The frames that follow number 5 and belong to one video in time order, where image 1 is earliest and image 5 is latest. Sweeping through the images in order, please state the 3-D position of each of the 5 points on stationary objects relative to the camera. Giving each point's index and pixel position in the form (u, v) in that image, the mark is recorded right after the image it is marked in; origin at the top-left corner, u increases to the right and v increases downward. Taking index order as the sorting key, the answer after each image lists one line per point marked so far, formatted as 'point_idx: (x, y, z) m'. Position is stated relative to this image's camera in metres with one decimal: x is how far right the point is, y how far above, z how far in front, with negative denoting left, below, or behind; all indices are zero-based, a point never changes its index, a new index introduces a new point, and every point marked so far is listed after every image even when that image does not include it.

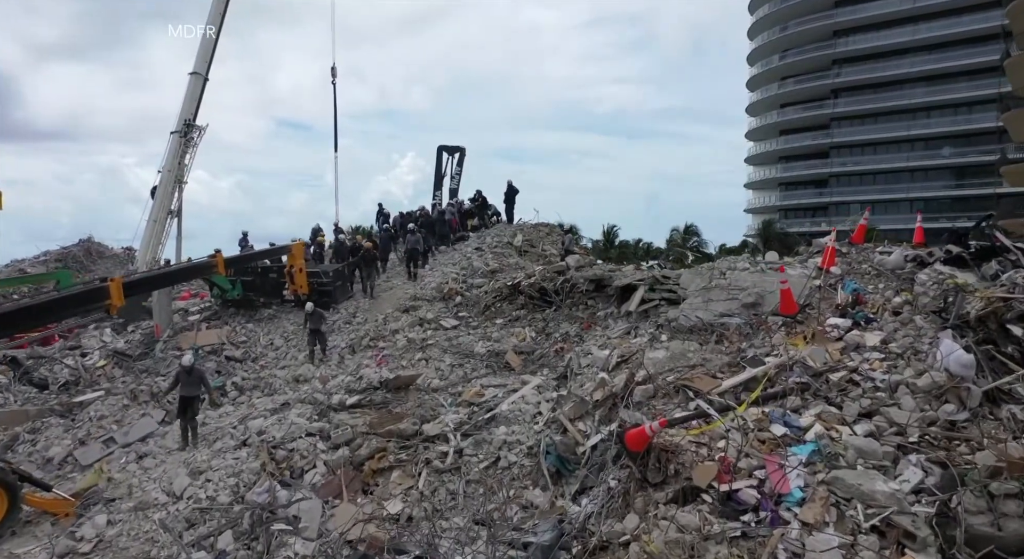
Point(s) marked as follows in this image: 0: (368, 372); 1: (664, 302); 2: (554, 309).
0: (-2.7, -1.8, +12.5) m
1: (+2.7, -0.4, +11.4) m
2: (+0.9, -0.6, +13.7) m
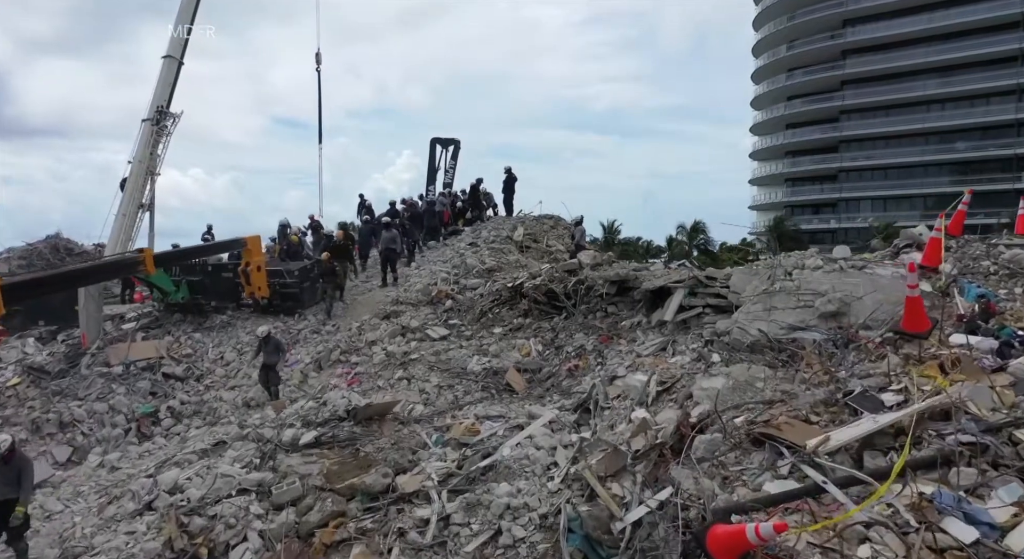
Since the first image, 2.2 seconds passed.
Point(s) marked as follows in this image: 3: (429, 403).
0: (-2.7, -1.8, +10.0) m
1: (+2.7, -0.4, +9.0) m
2: (+0.9, -0.7, +11.3) m
3: (-1.3, -1.9, +9.9) m
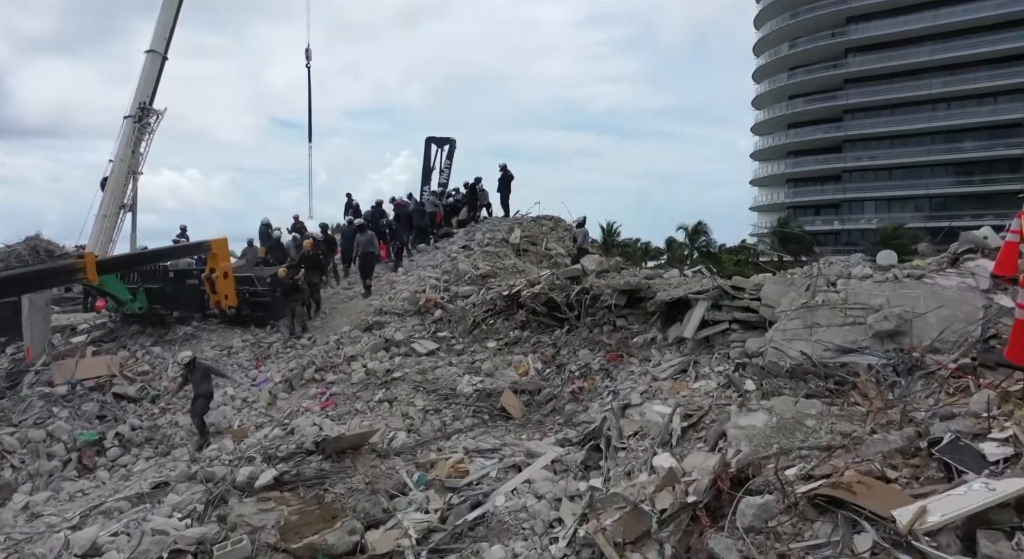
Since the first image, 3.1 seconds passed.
0: (-2.8, -2.0, +8.7) m
1: (+2.7, -0.6, +7.7) m
2: (+0.8, -0.8, +10.0) m
3: (-1.3, -2.0, +8.6) m
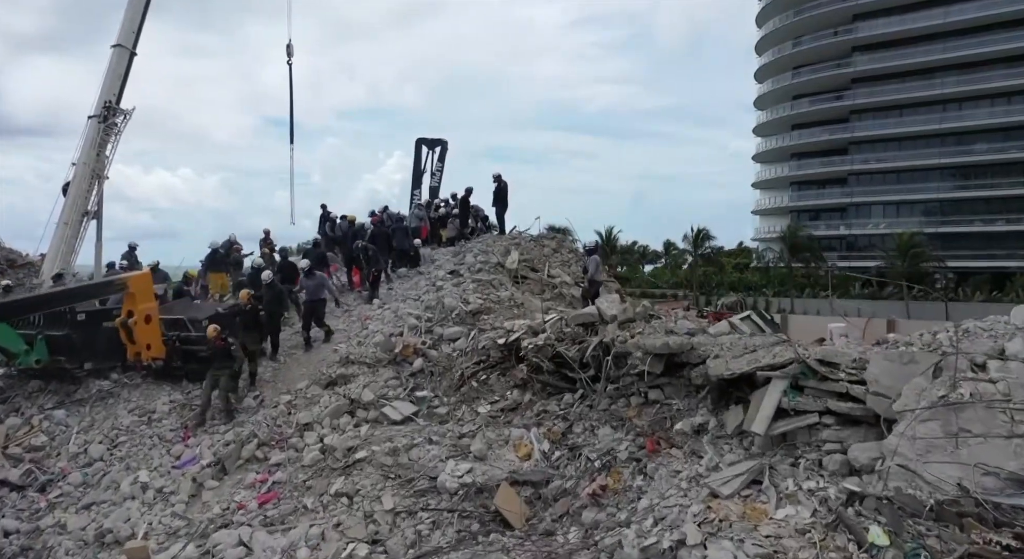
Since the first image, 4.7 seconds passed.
0: (-2.8, -2.6, +6.4) m
1: (+2.7, -1.2, +5.4) m
2: (+0.8, -1.4, +7.7) m
3: (-1.3, -2.6, +6.3) m
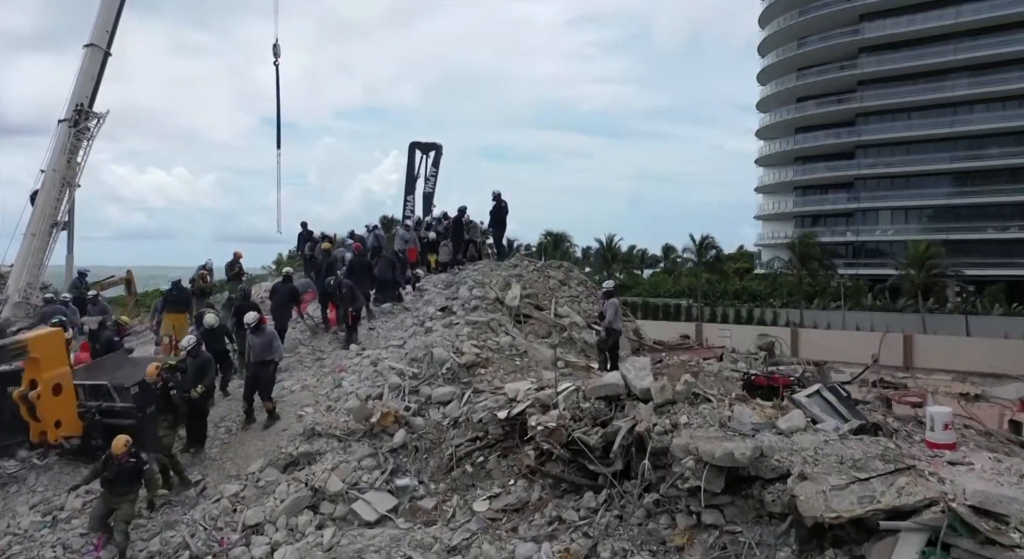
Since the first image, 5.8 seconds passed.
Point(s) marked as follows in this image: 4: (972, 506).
0: (-2.7, -3.2, +4.6) m
1: (+2.7, -1.8, +3.7) m
2: (+0.9, -2.0, +5.9) m
3: (-1.3, -3.3, +4.5) m
4: (+2.8, -1.3, +4.0) m
